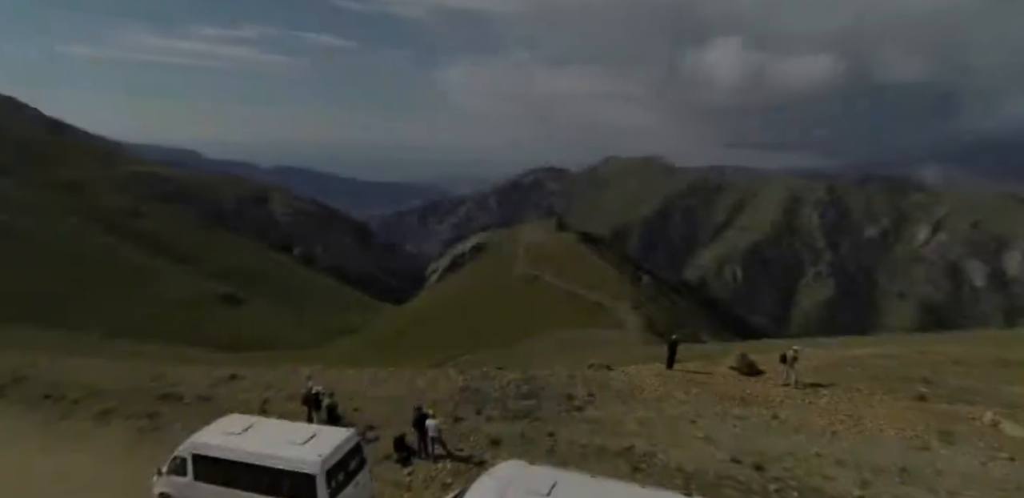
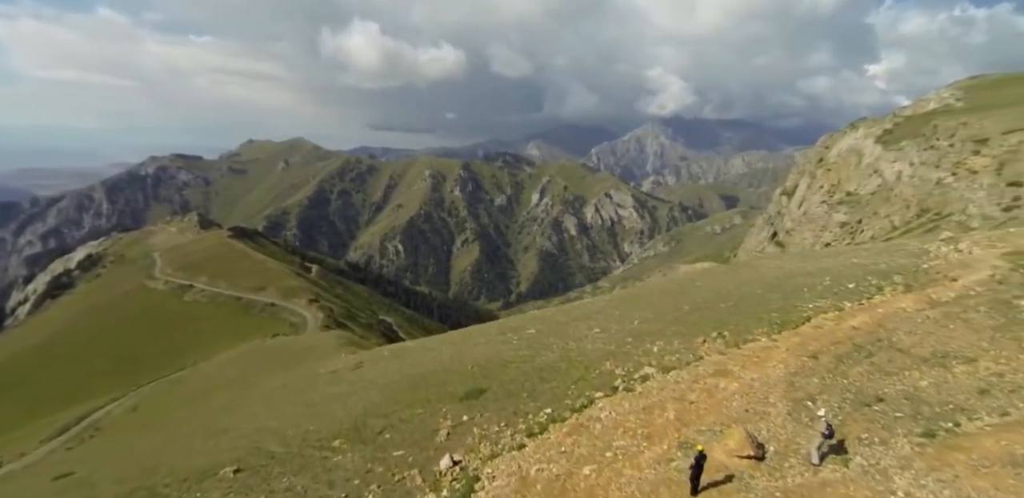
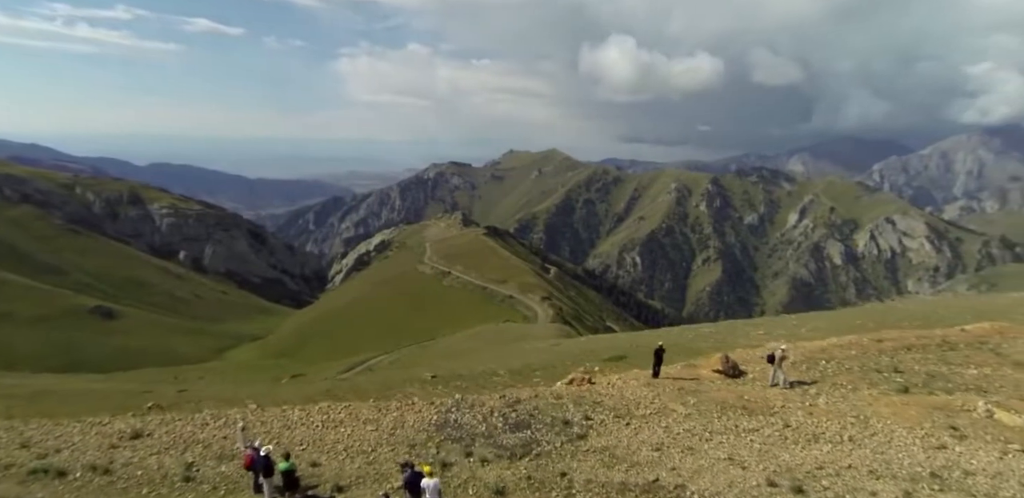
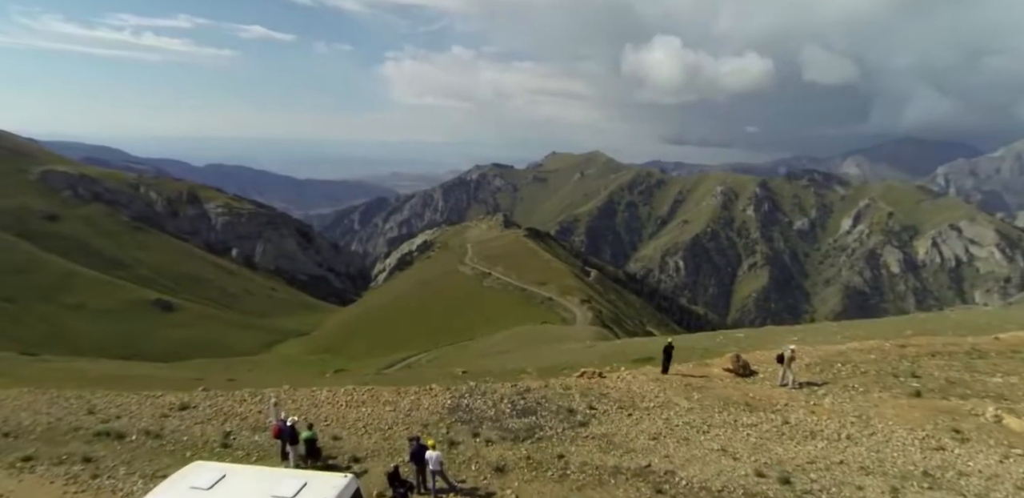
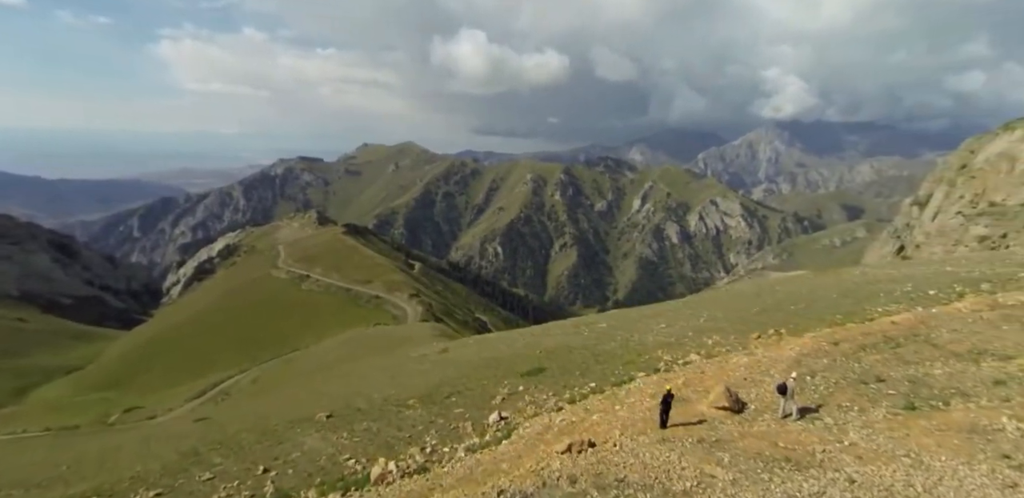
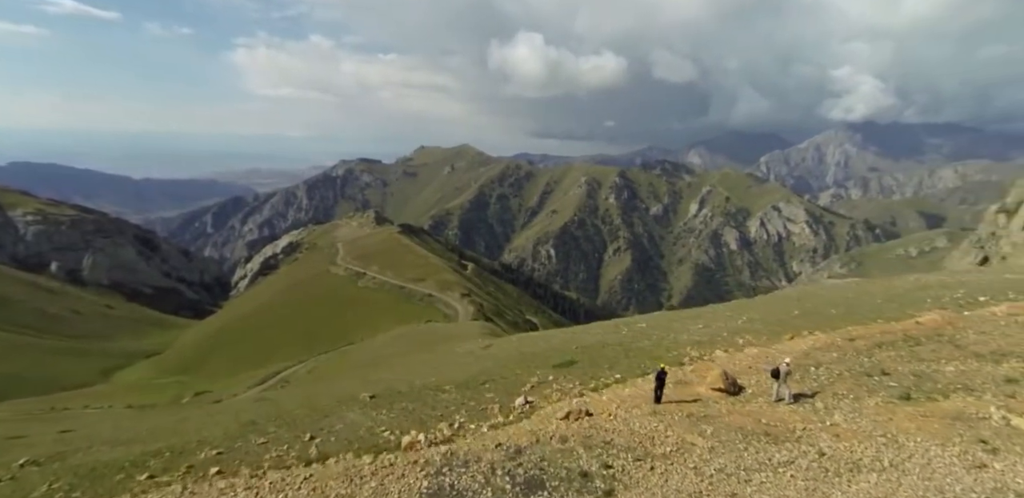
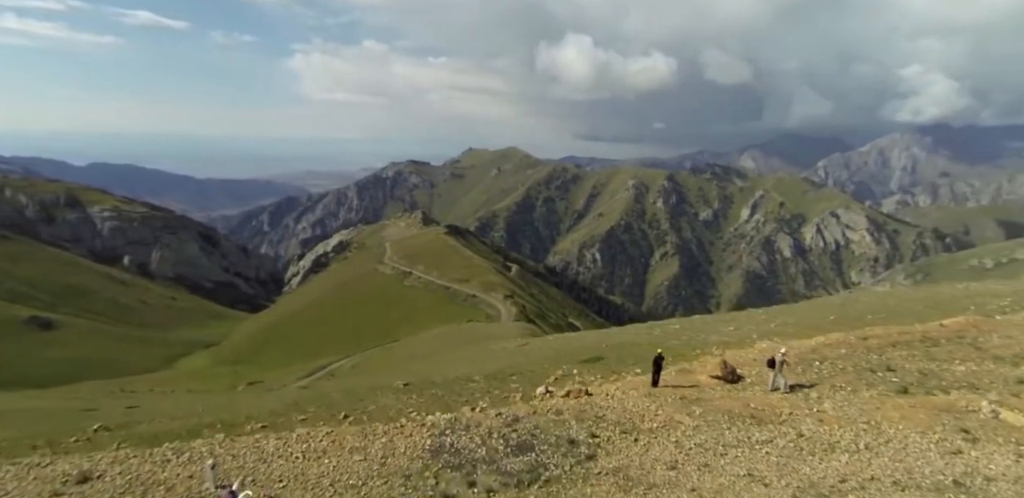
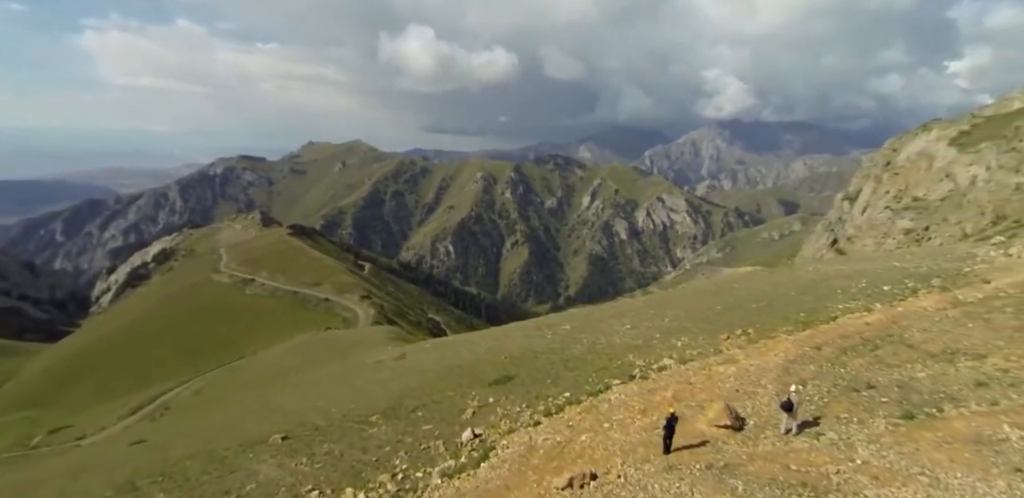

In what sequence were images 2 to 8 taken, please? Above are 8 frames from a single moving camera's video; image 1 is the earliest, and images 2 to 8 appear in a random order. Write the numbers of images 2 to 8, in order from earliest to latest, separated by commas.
4, 3, 7, 6, 5, 8, 2
